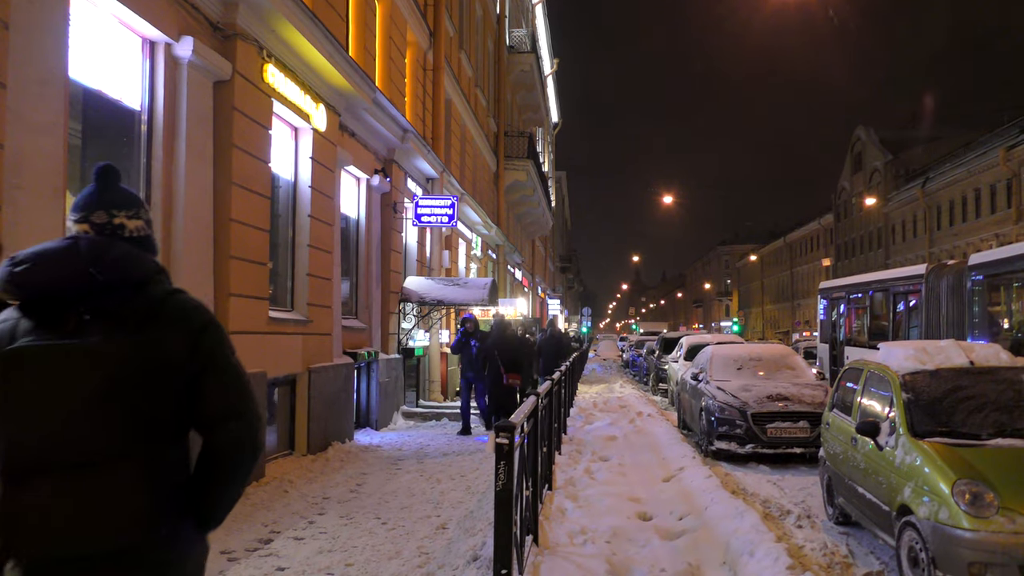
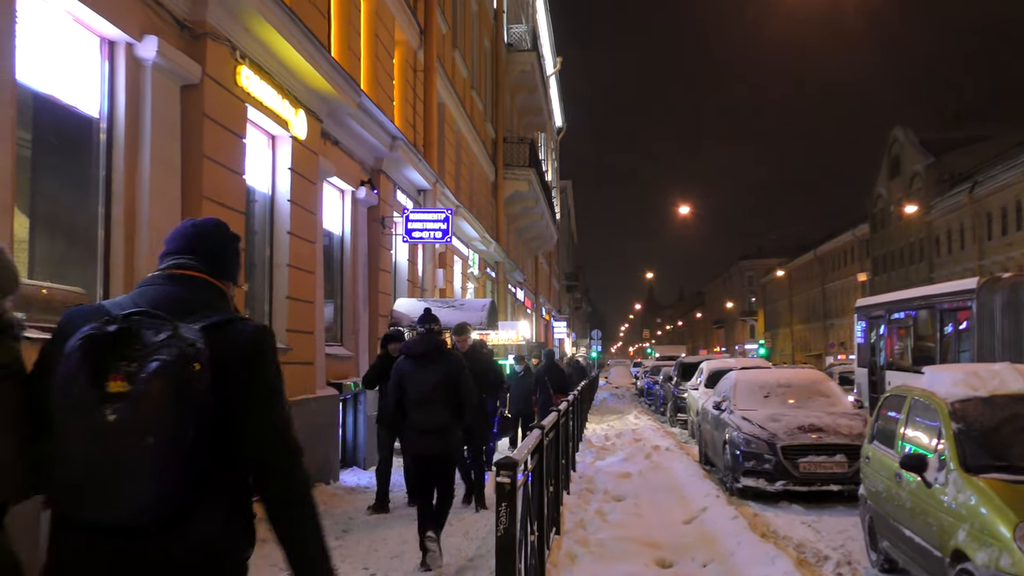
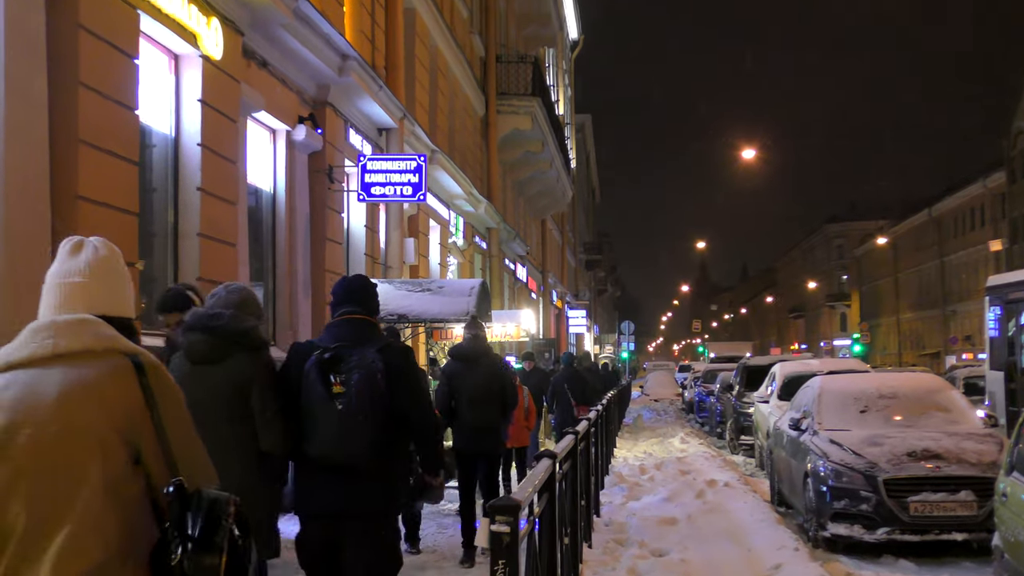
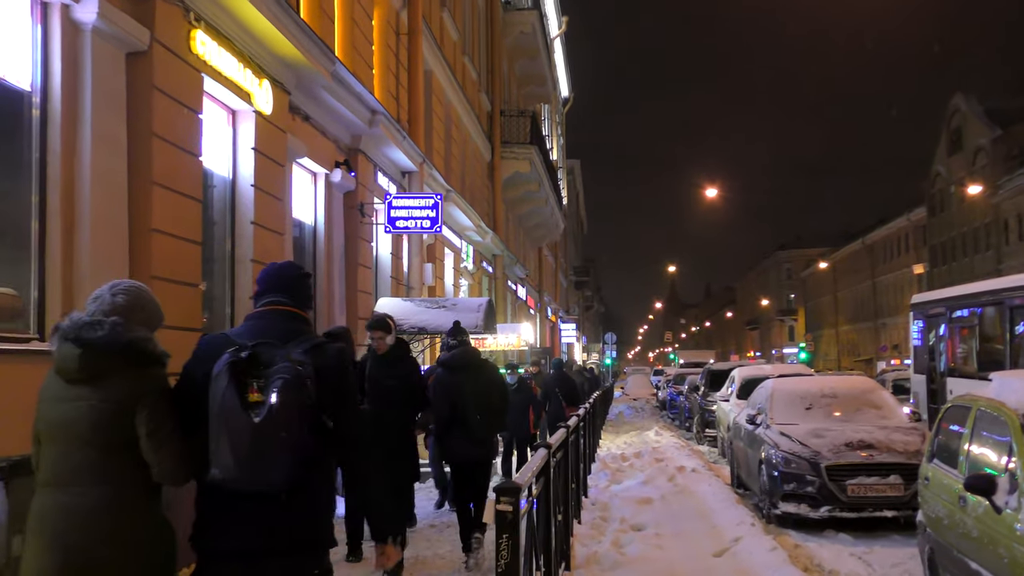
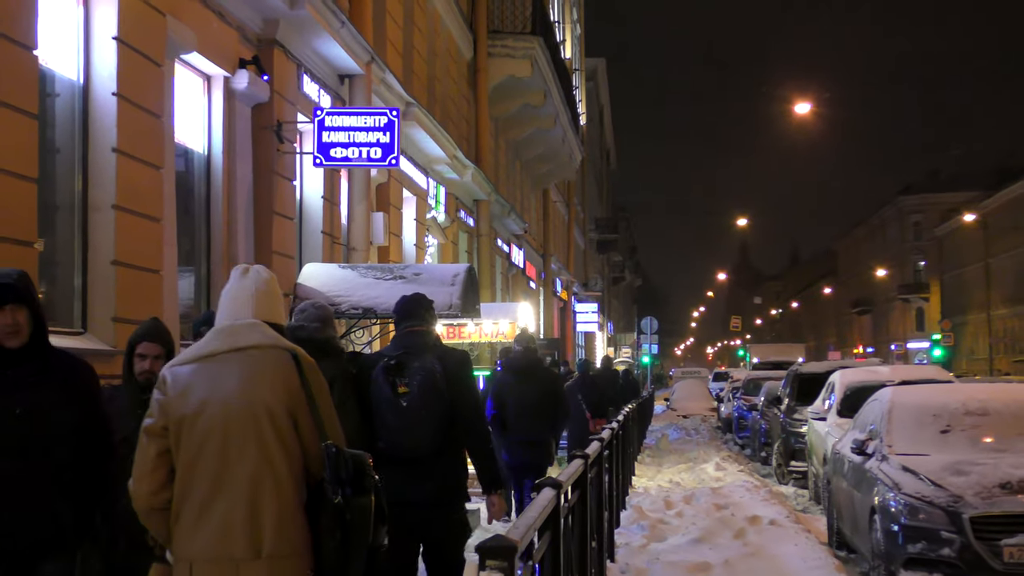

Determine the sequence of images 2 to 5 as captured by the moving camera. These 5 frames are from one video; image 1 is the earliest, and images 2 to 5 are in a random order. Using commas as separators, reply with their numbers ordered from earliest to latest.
2, 4, 3, 5
